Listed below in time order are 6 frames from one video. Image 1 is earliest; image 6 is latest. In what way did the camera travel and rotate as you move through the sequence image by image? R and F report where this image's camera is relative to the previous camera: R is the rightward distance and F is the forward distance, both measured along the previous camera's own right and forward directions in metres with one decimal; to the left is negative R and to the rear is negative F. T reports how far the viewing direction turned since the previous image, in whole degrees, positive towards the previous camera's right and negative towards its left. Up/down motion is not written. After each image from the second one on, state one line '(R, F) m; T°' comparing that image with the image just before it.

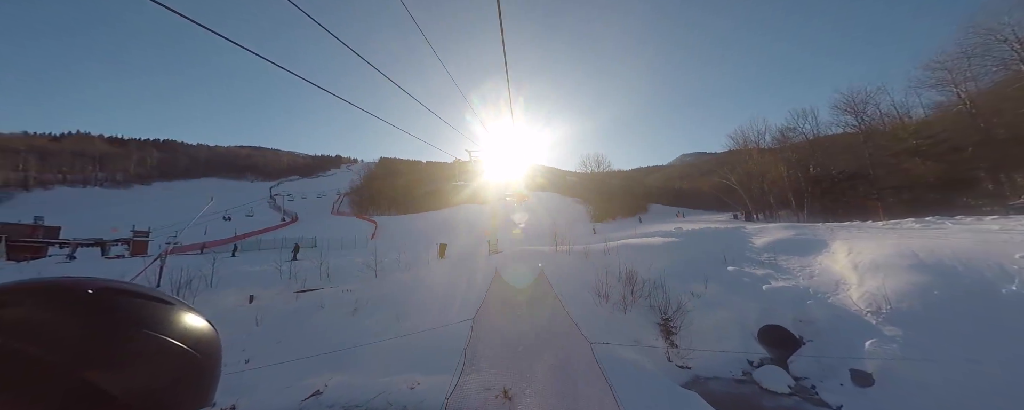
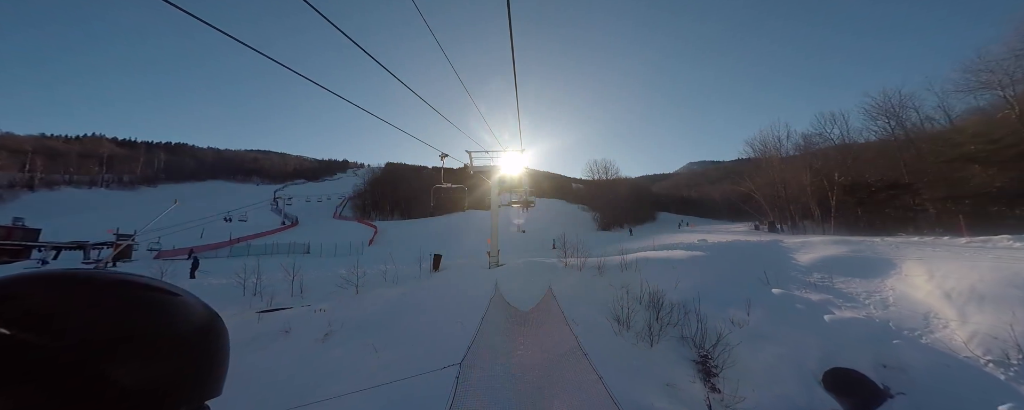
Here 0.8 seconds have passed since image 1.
(+0.1, +1.7) m; -1°
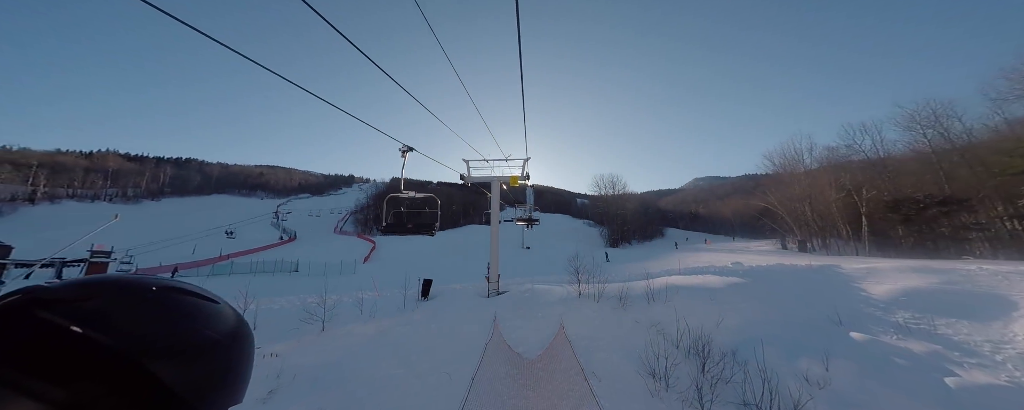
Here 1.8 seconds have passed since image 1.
(+0.1, +1.9) m; -1°
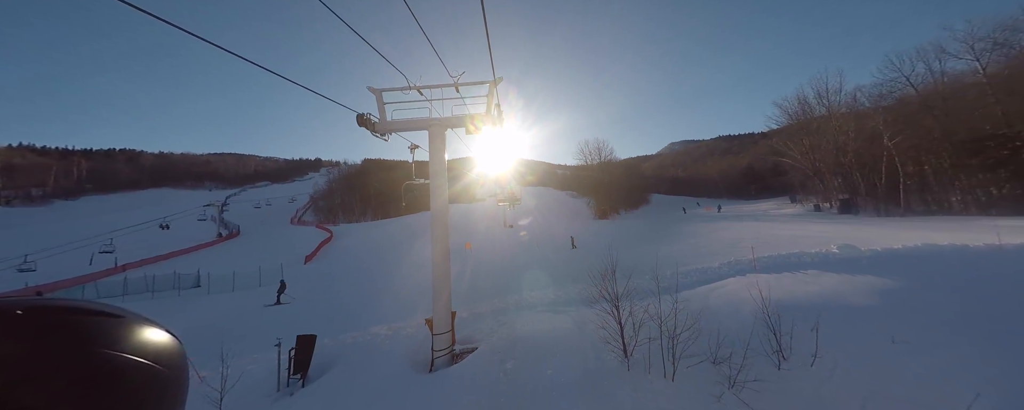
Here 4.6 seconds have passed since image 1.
(+0.4, +5.7) m; +3°
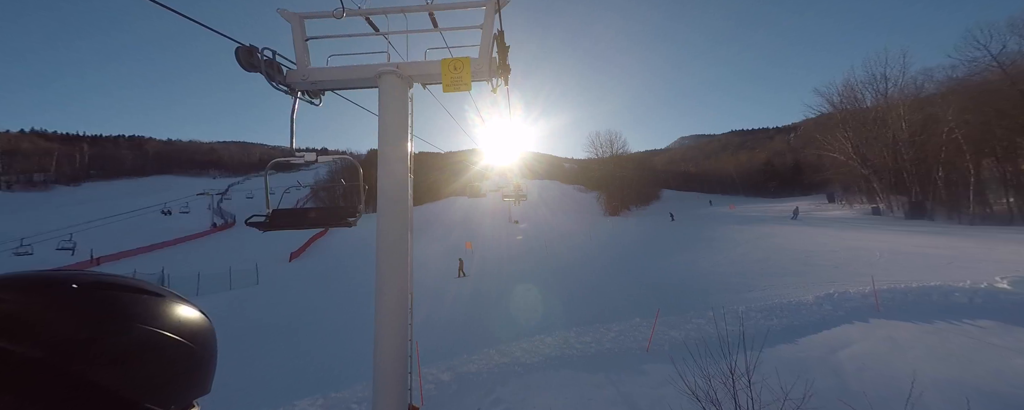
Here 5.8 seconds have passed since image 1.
(0.0, +2.6) m; -1°
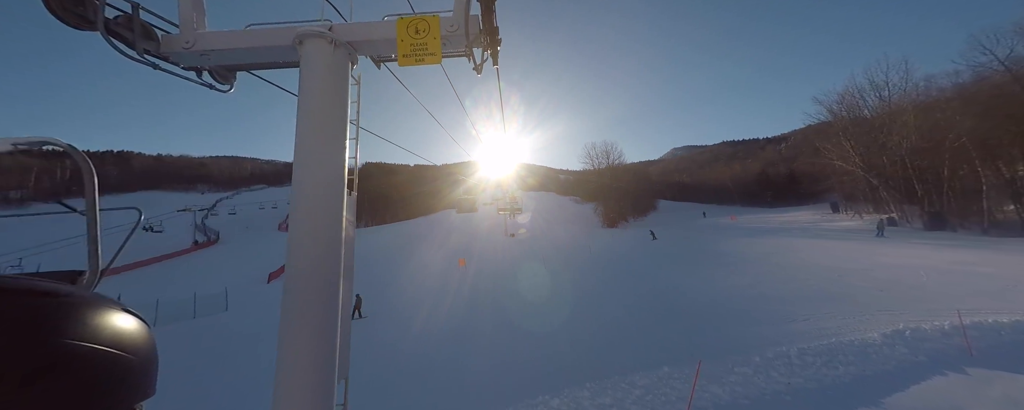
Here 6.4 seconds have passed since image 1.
(0.0, +1.2) m; +1°
